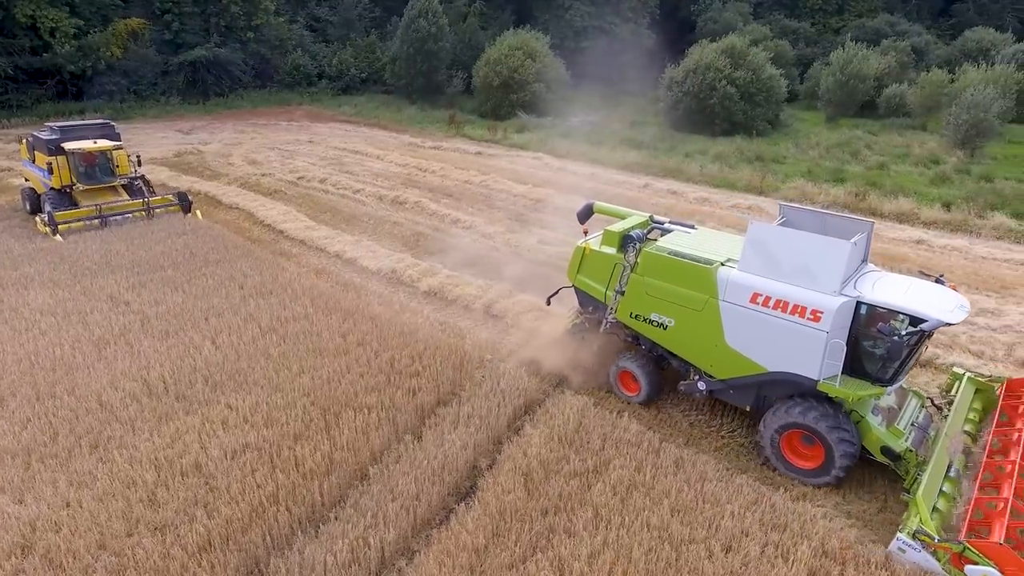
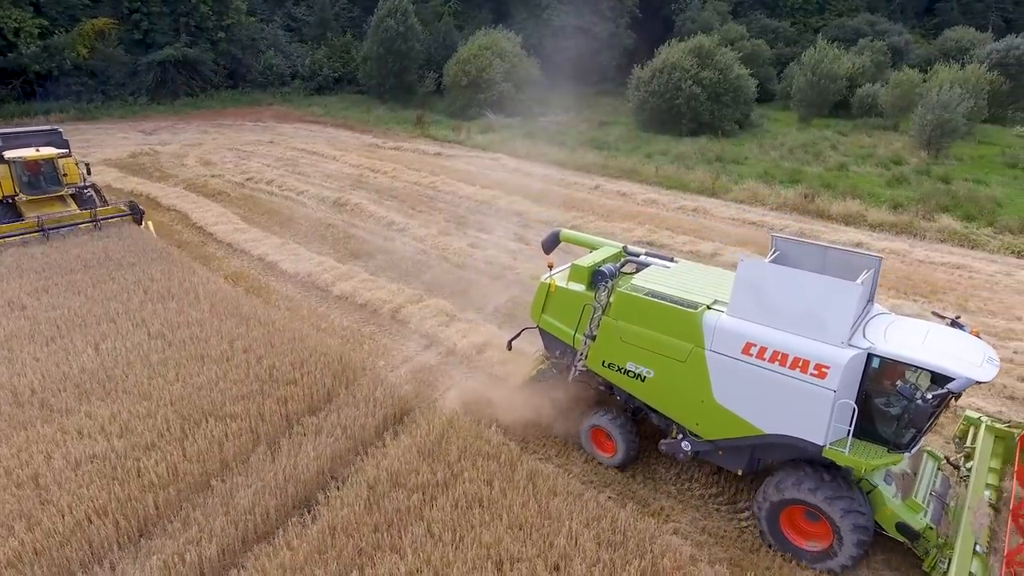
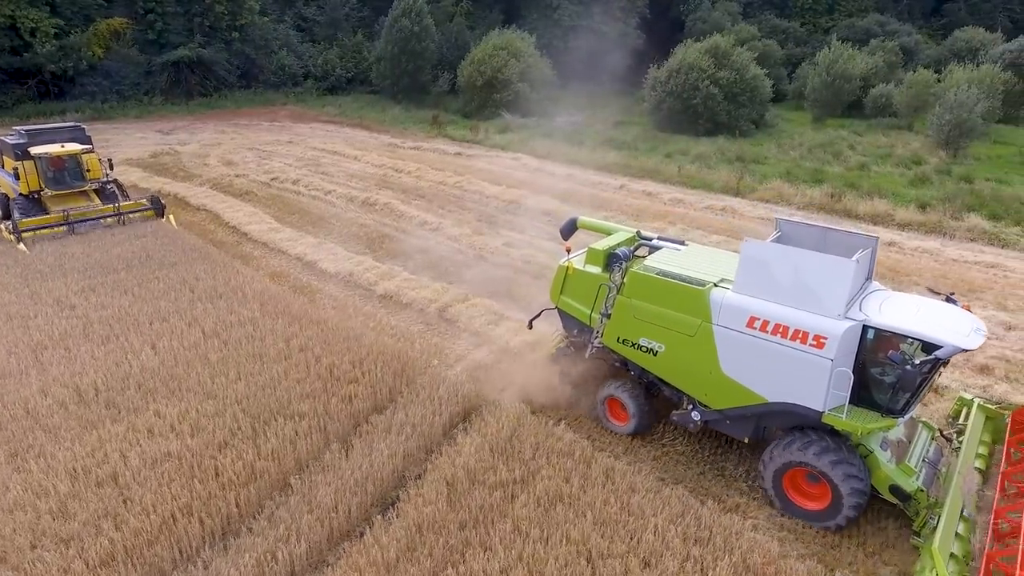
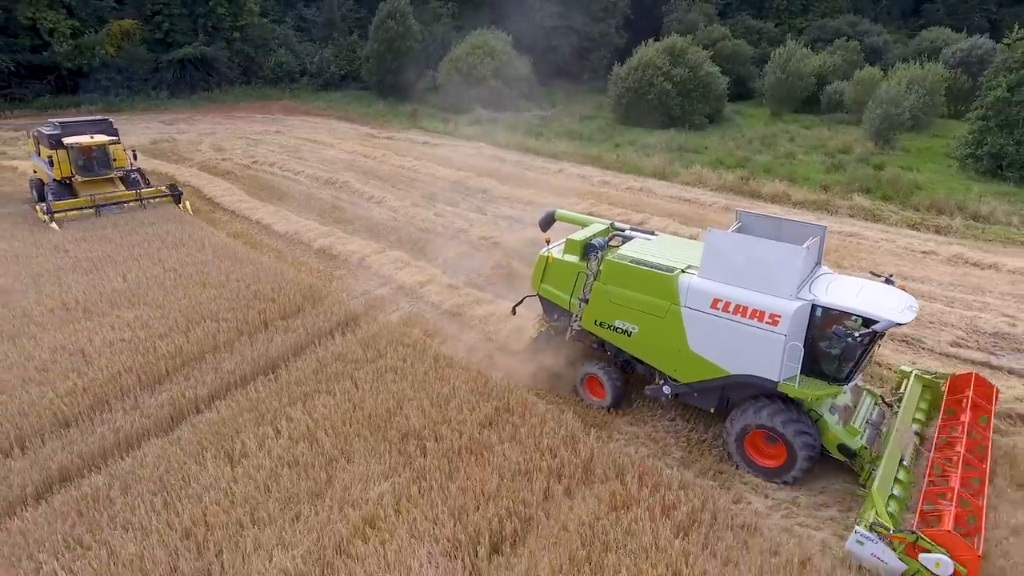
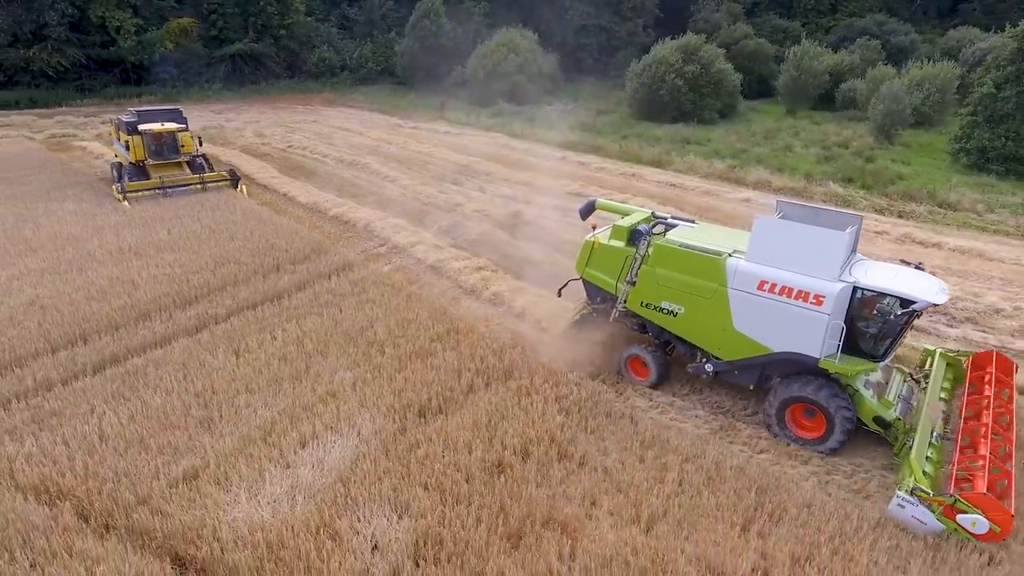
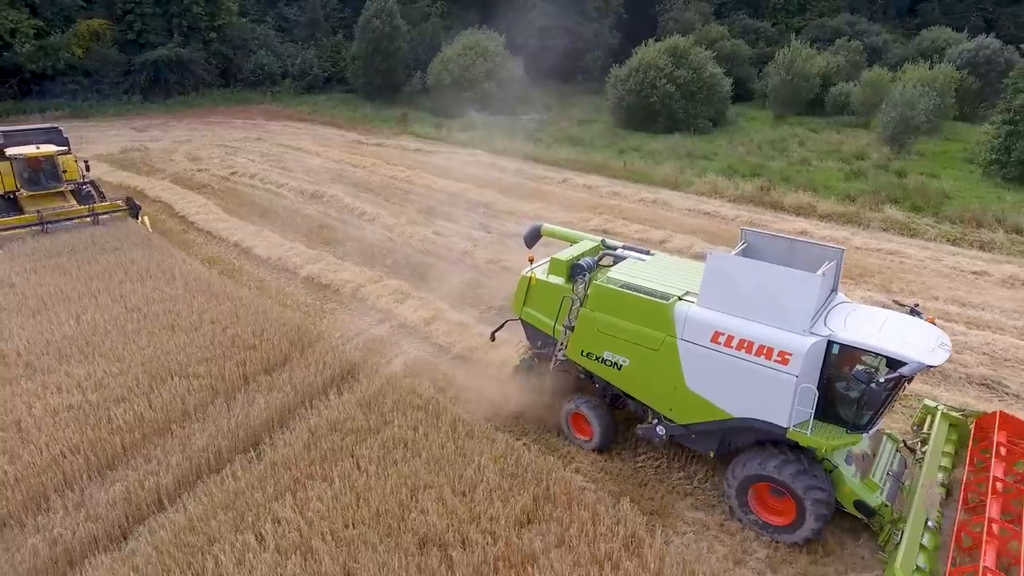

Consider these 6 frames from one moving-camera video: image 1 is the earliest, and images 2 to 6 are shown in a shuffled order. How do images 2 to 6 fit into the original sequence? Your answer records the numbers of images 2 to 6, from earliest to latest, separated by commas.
3, 2, 6, 4, 5
